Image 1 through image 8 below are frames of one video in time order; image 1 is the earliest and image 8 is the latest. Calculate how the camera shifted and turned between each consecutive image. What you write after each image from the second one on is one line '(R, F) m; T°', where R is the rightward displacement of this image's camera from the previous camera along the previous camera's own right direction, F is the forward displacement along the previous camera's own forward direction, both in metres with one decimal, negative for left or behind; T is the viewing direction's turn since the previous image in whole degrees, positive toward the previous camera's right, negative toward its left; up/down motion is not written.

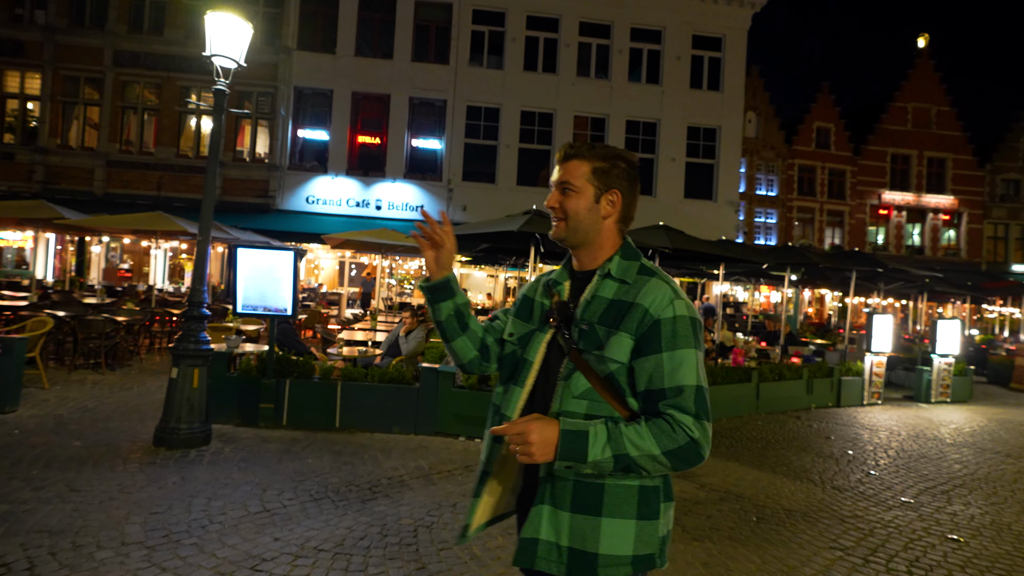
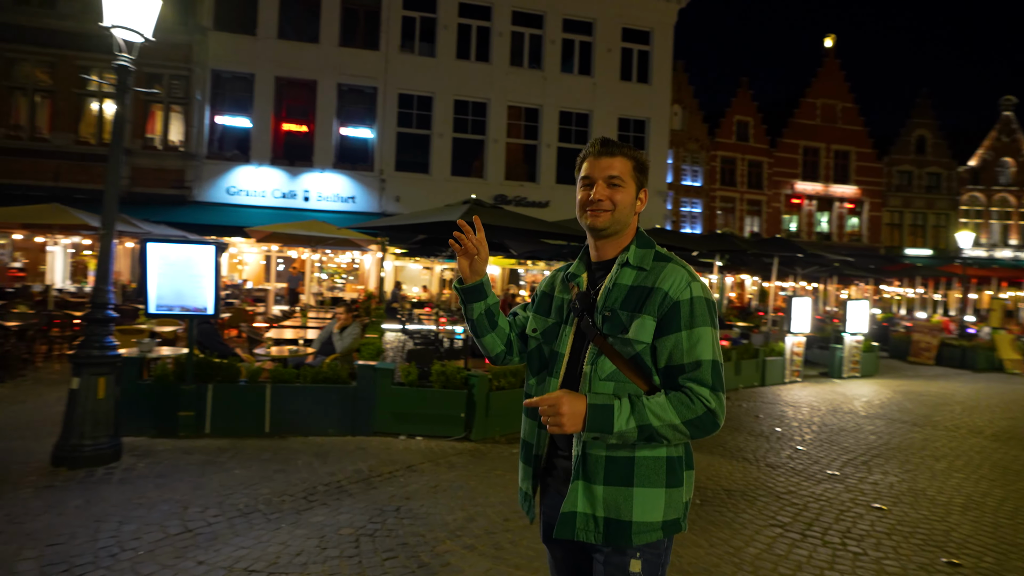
(-0.1, +0.2) m; +7°
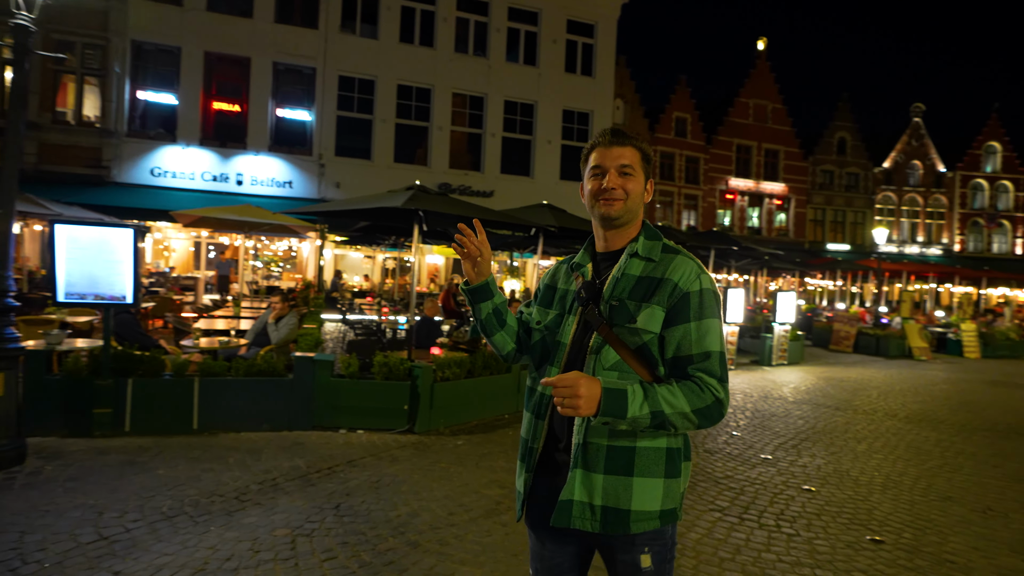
(0.0, +0.1) m; +6°
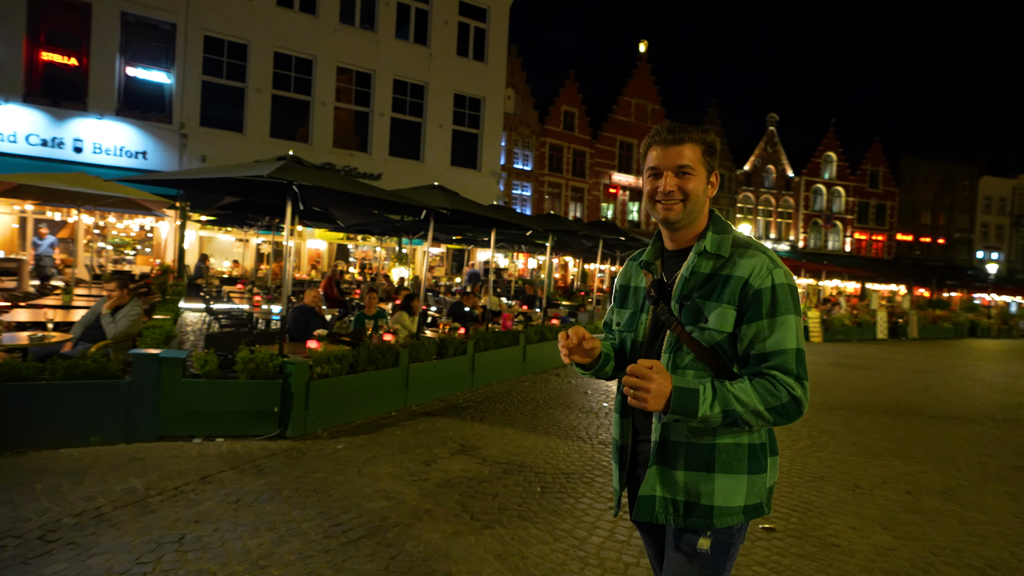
(0.0, +0.6) m; +11°
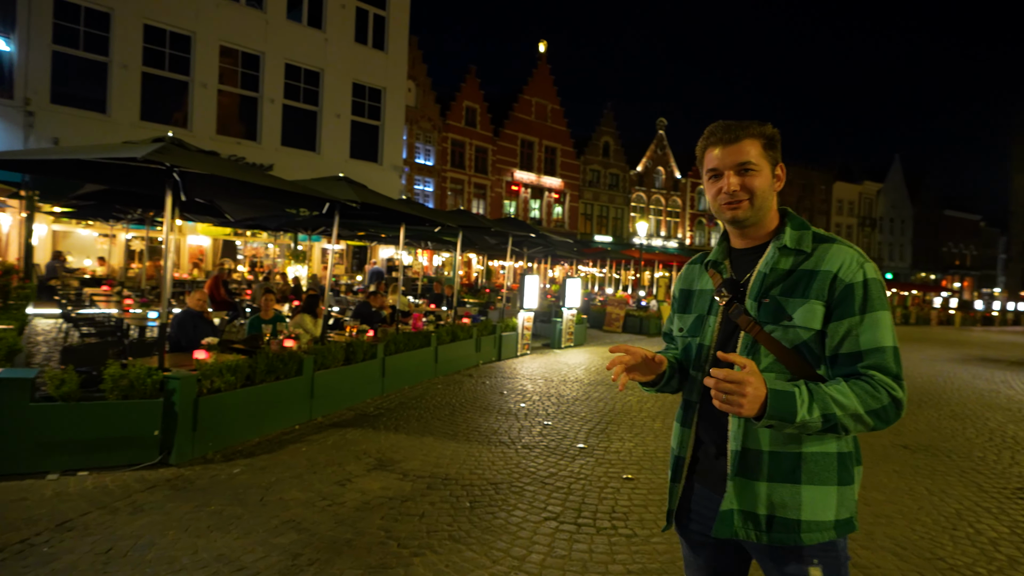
(-0.2, +0.4) m; +10°
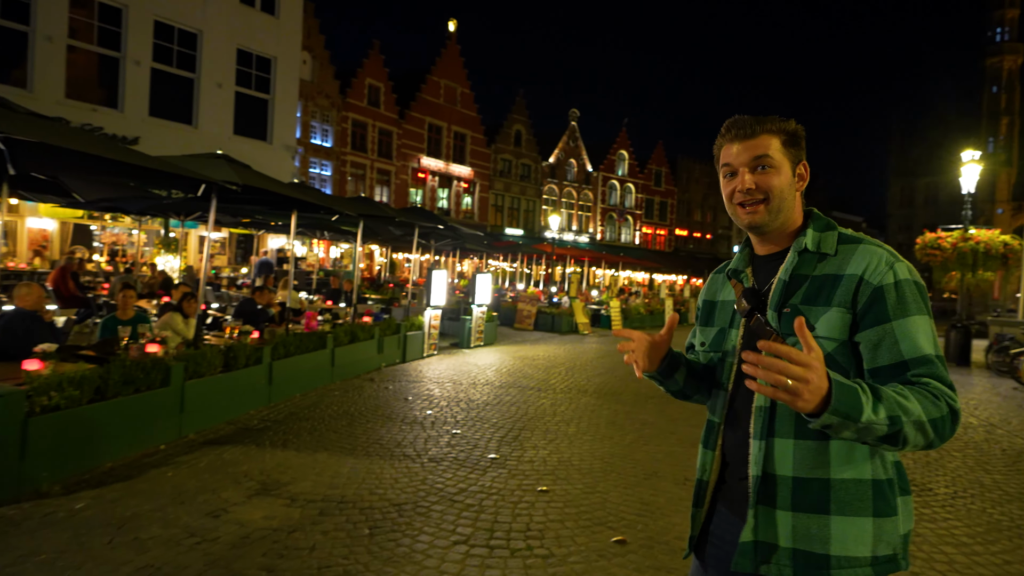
(0.0, +0.6) m; +10°
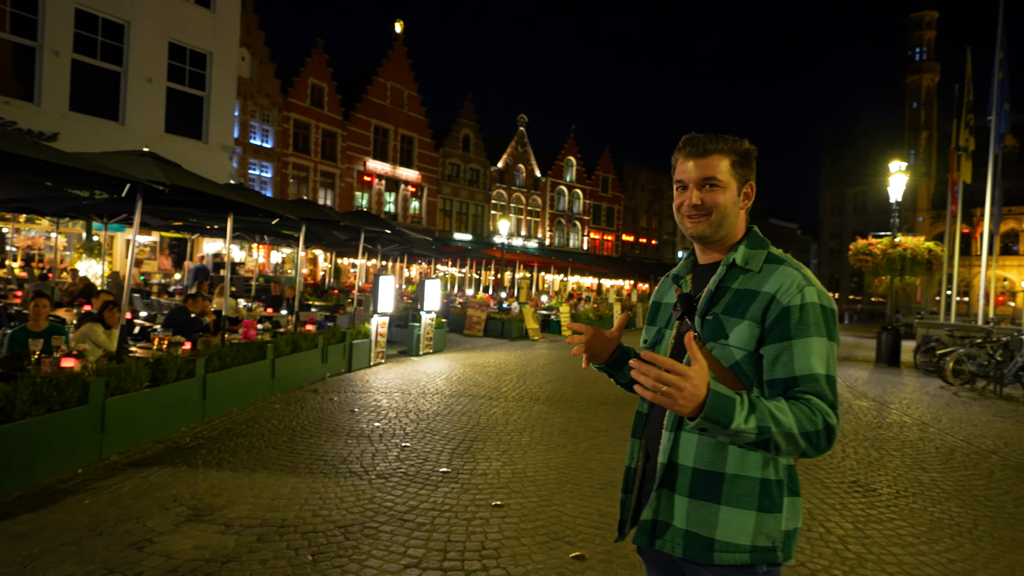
(0.0, +0.1) m; +5°
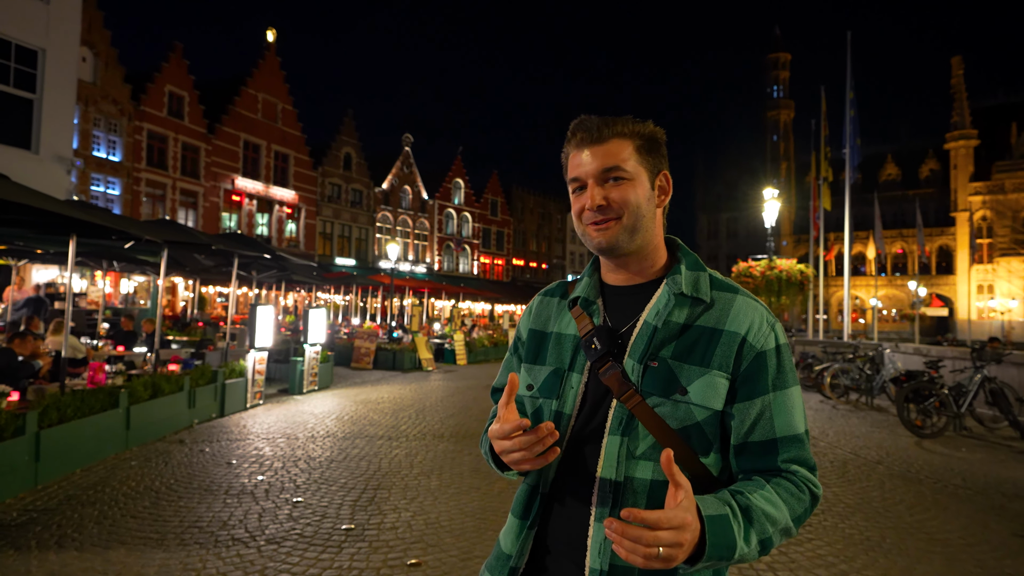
(-0.3, +0.4) m; +12°
